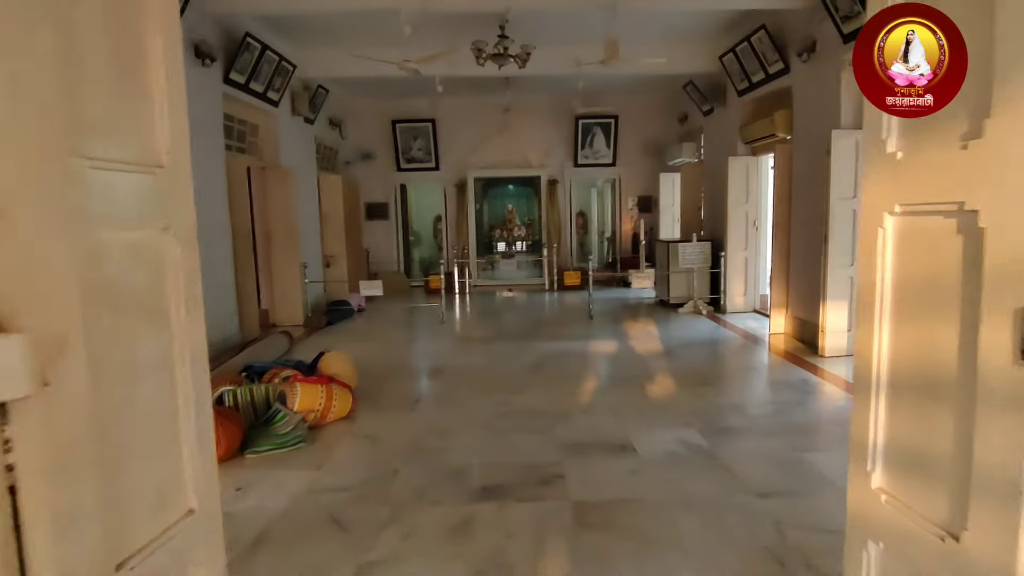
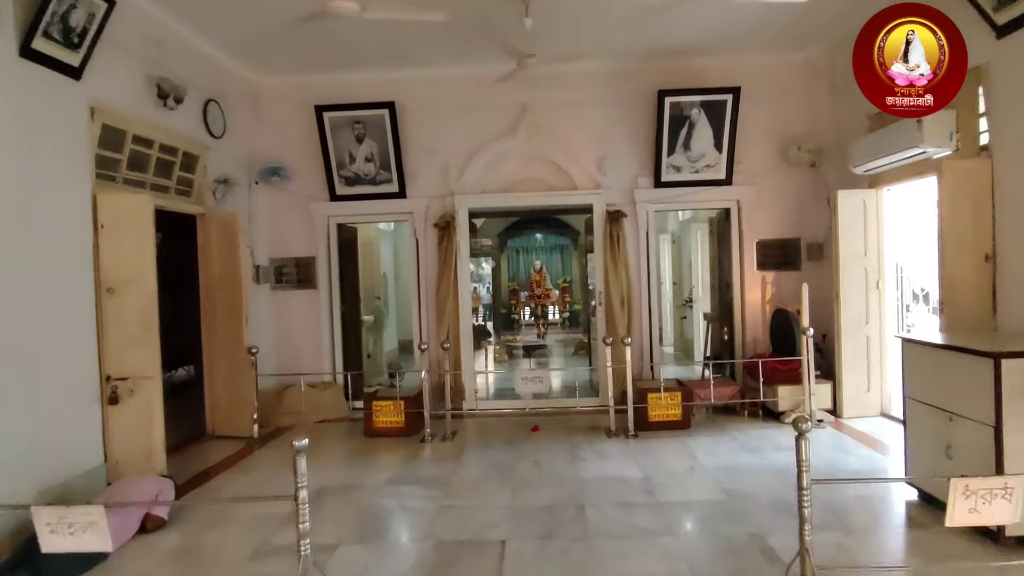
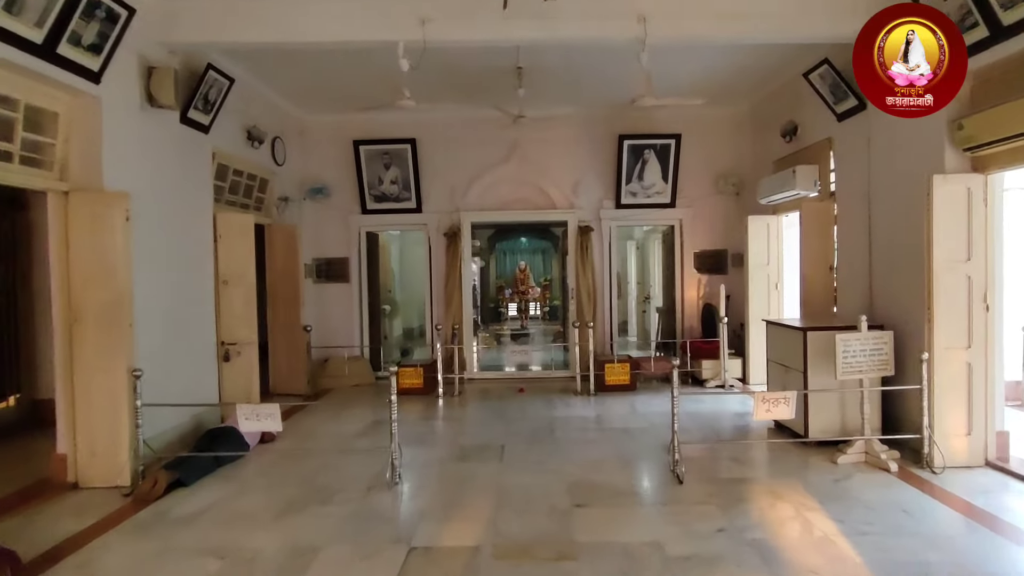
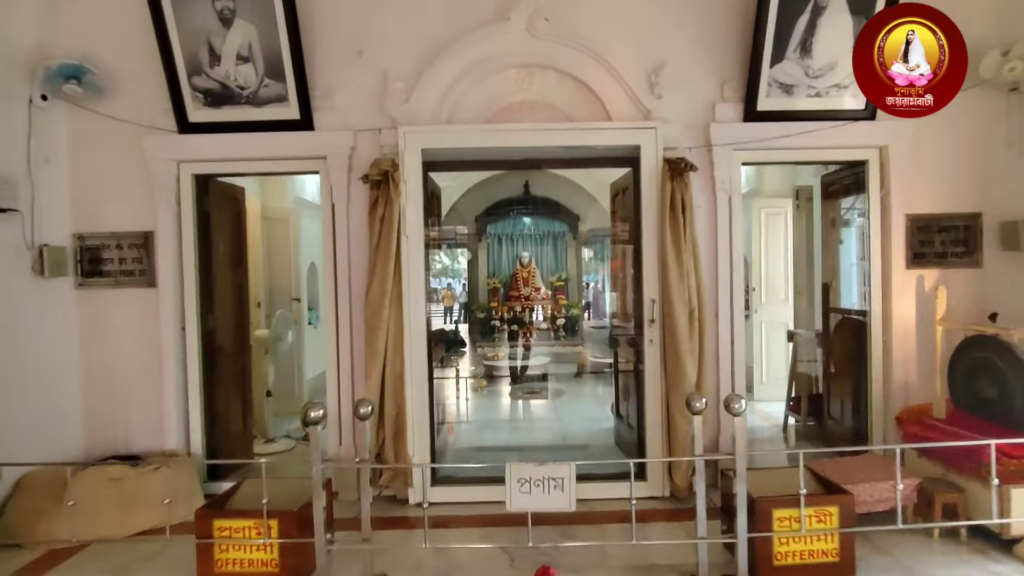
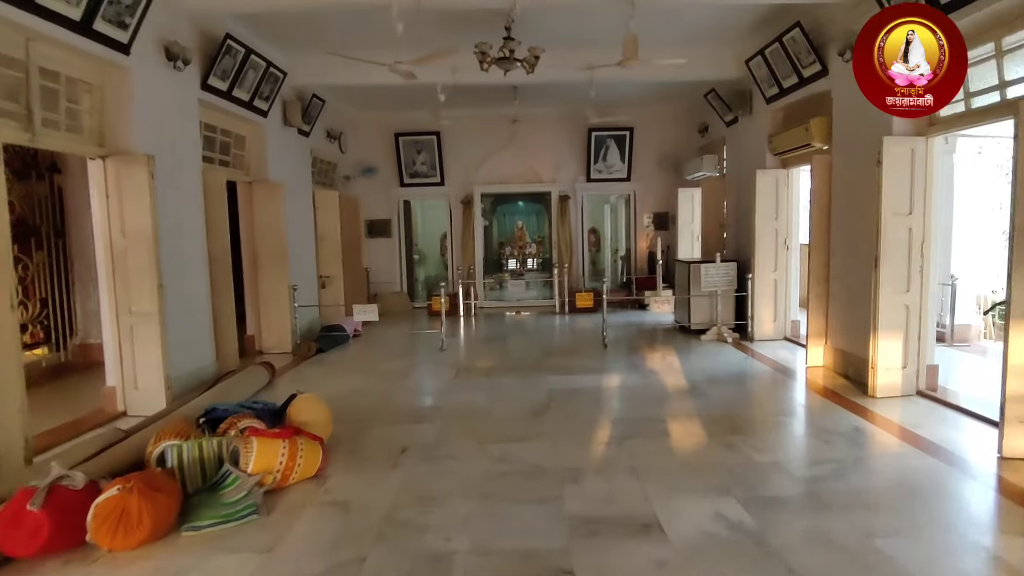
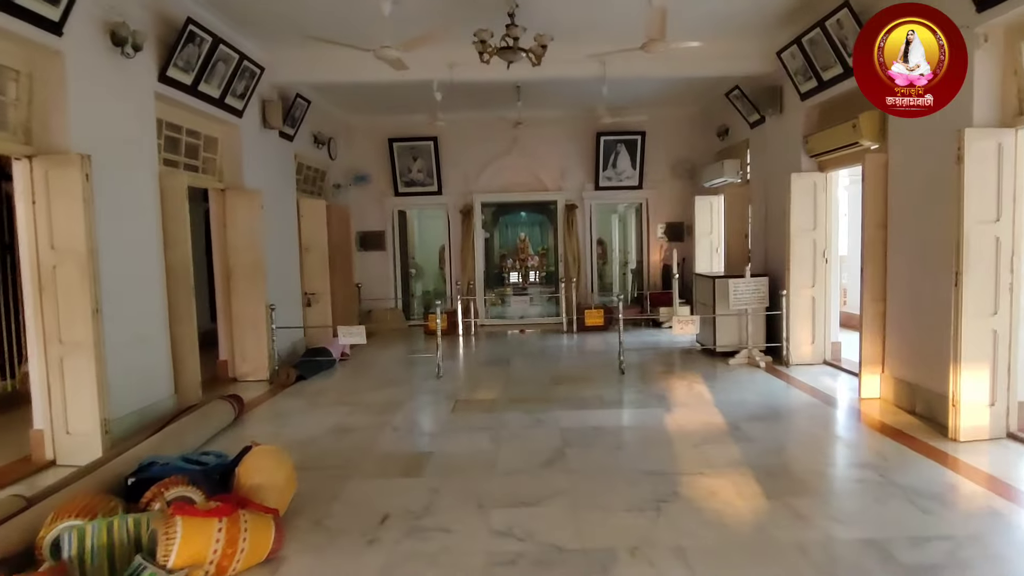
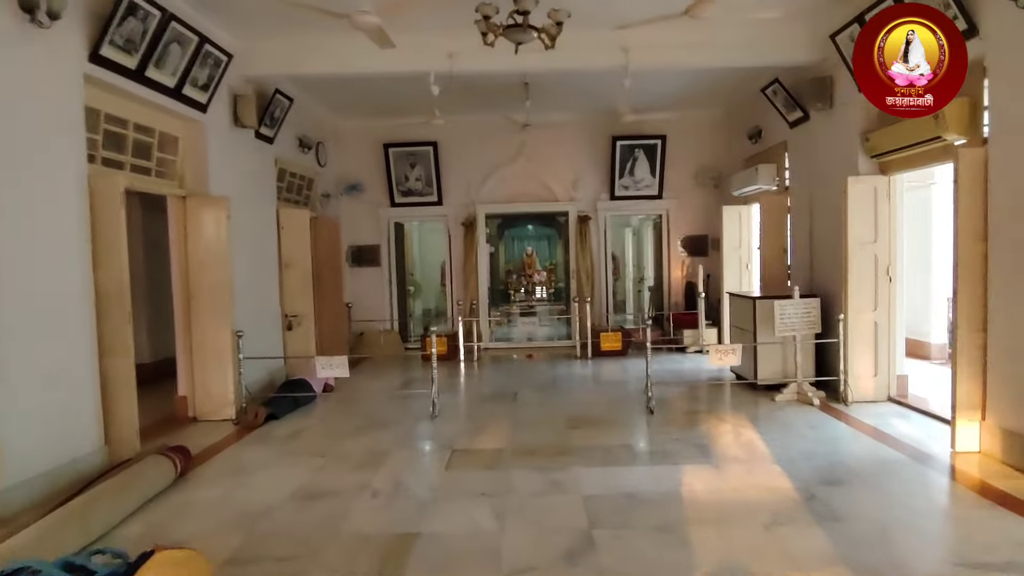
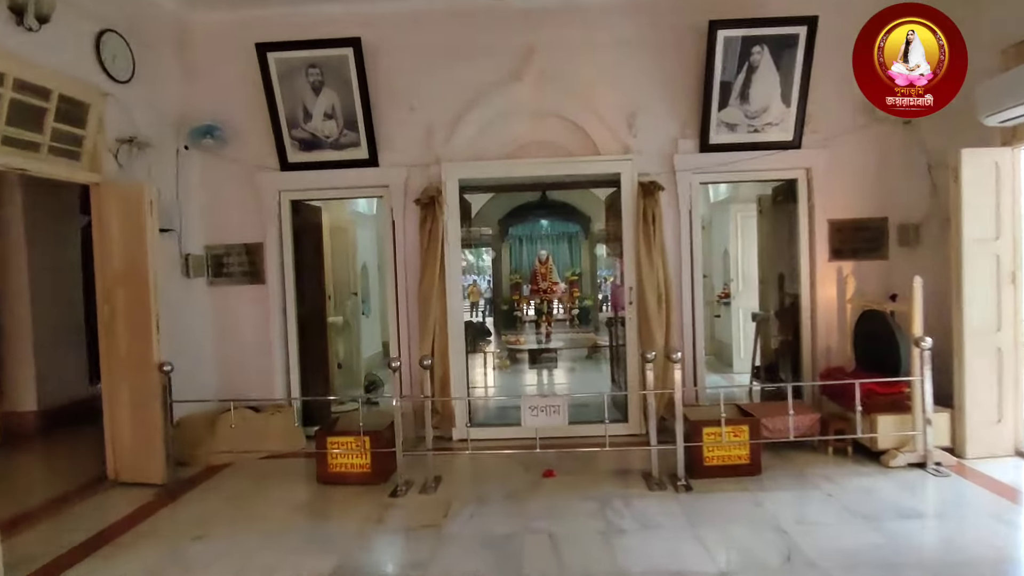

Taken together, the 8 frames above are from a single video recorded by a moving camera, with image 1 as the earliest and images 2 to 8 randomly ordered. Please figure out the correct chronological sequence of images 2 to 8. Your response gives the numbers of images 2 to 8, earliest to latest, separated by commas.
5, 6, 7, 3, 2, 8, 4
